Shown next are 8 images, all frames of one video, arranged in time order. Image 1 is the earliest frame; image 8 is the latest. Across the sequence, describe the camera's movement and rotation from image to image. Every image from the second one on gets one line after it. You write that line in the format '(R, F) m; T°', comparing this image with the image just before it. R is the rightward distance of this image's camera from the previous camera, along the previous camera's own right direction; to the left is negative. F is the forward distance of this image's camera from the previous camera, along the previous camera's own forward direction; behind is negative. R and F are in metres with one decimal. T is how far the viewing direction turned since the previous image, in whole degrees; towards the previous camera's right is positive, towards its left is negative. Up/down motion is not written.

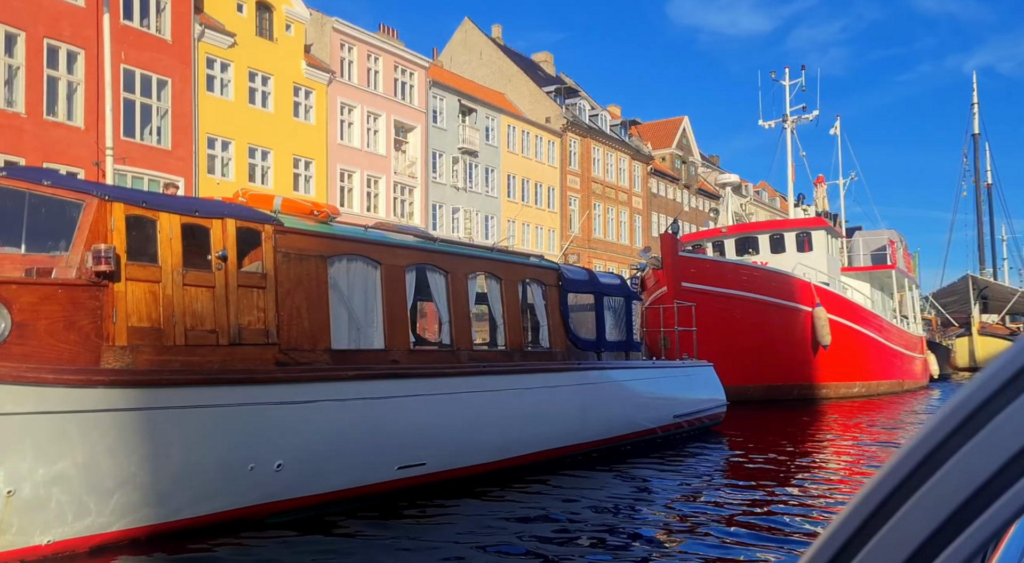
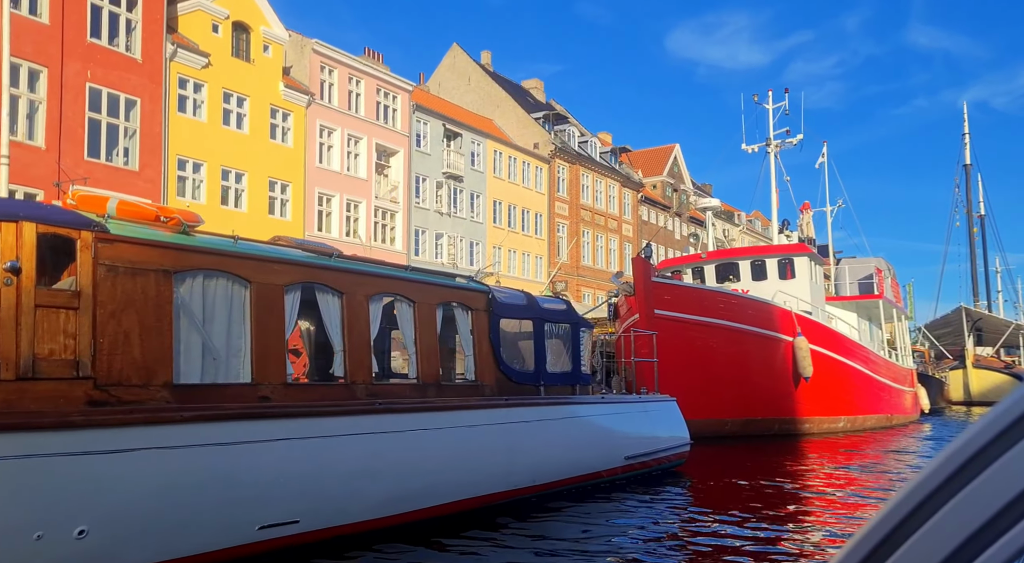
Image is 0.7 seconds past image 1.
(+0.5, +0.8) m; 0°
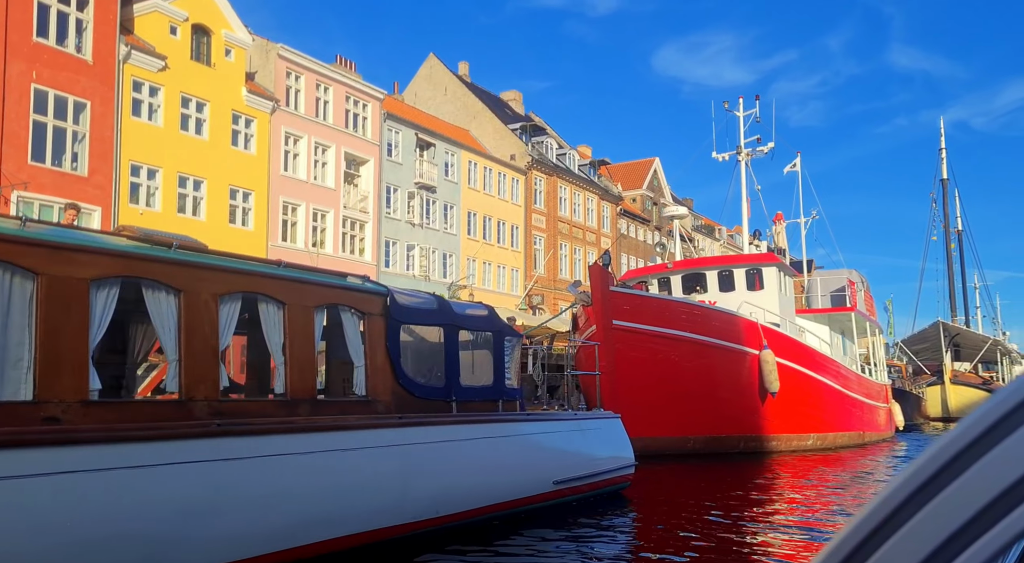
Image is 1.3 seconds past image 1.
(+0.6, +0.8) m; +1°
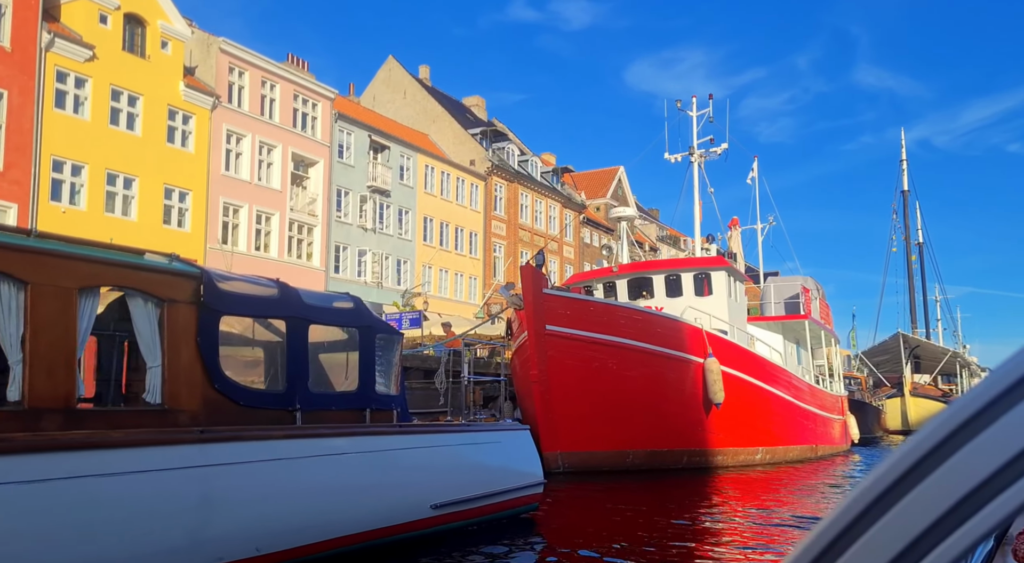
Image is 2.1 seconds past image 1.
(+0.7, +1.1) m; +2°
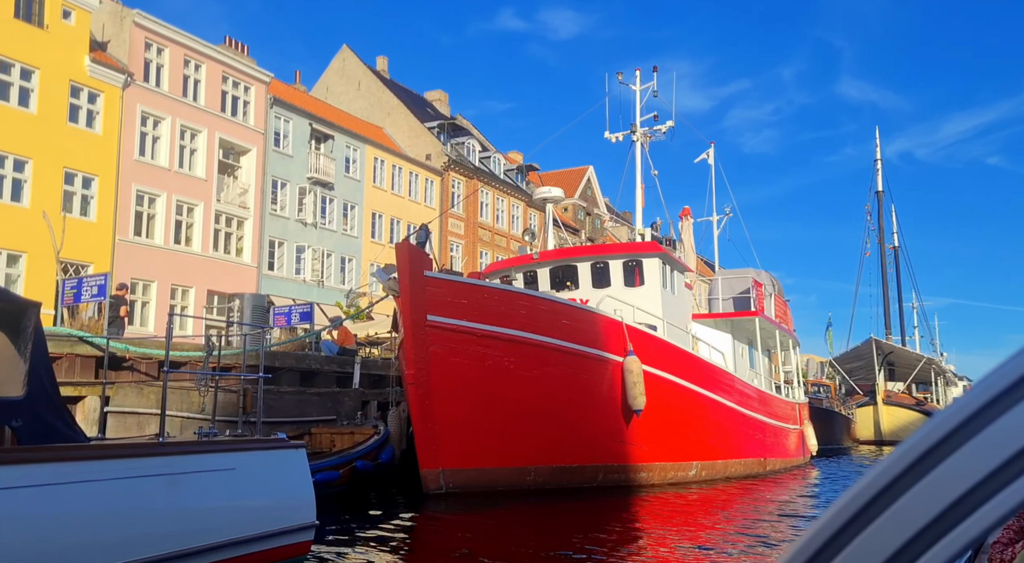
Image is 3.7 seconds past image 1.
(+1.4, +2.3) m; +1°
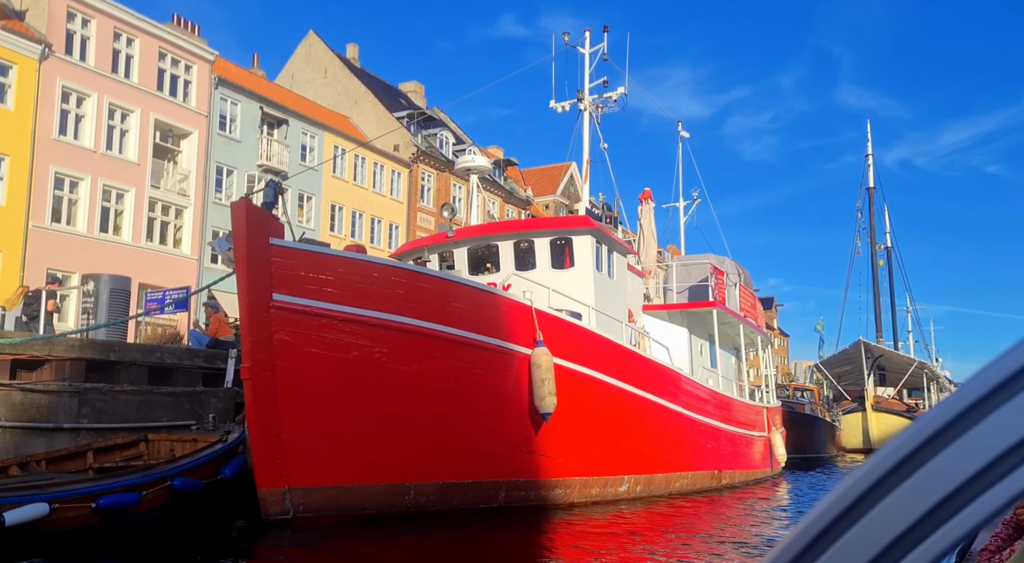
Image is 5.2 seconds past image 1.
(+1.4, +2.3) m; 0°
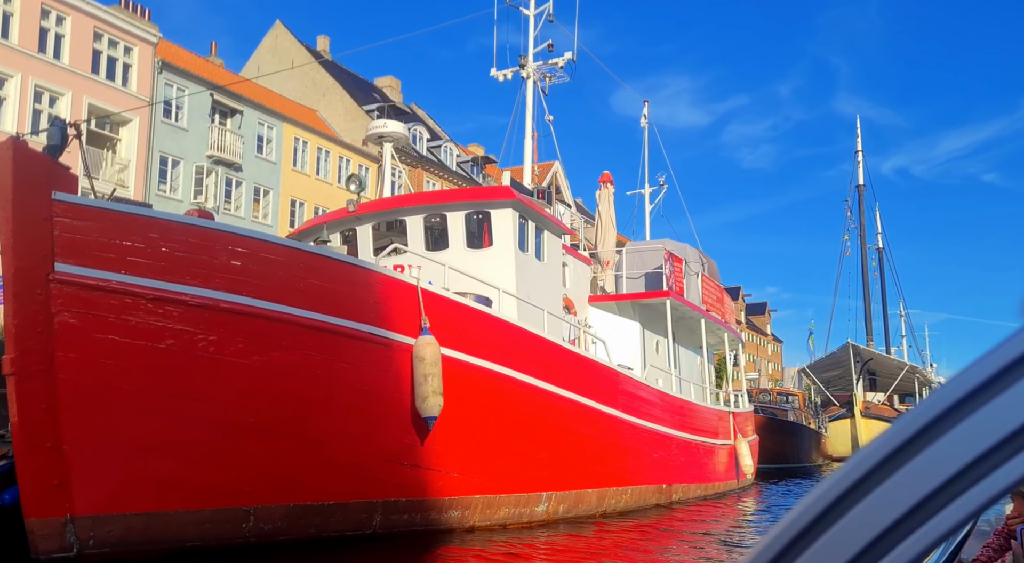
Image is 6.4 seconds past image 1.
(+1.1, +2.0) m; 0°
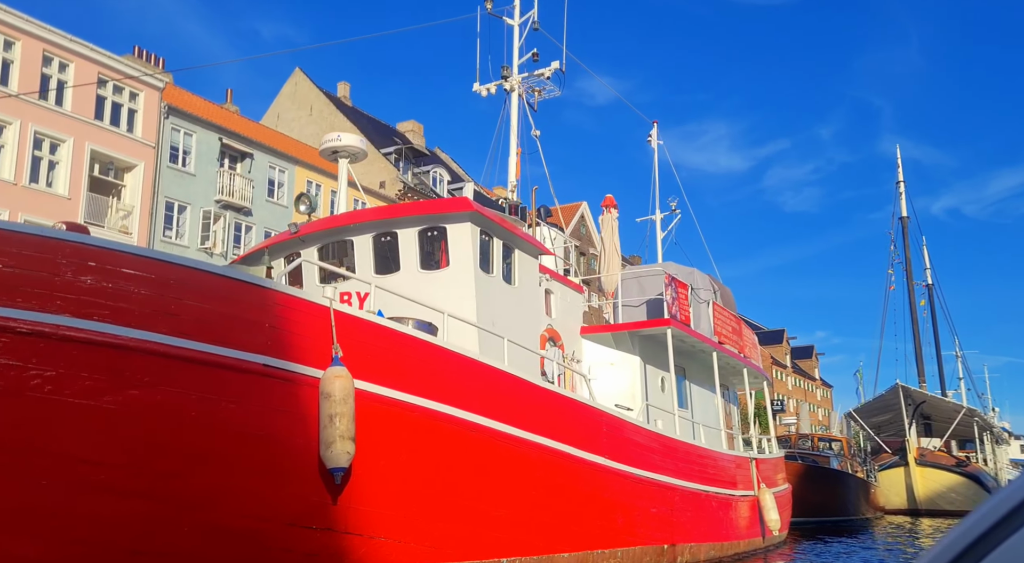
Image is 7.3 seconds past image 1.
(+0.9, +1.6) m; -3°
